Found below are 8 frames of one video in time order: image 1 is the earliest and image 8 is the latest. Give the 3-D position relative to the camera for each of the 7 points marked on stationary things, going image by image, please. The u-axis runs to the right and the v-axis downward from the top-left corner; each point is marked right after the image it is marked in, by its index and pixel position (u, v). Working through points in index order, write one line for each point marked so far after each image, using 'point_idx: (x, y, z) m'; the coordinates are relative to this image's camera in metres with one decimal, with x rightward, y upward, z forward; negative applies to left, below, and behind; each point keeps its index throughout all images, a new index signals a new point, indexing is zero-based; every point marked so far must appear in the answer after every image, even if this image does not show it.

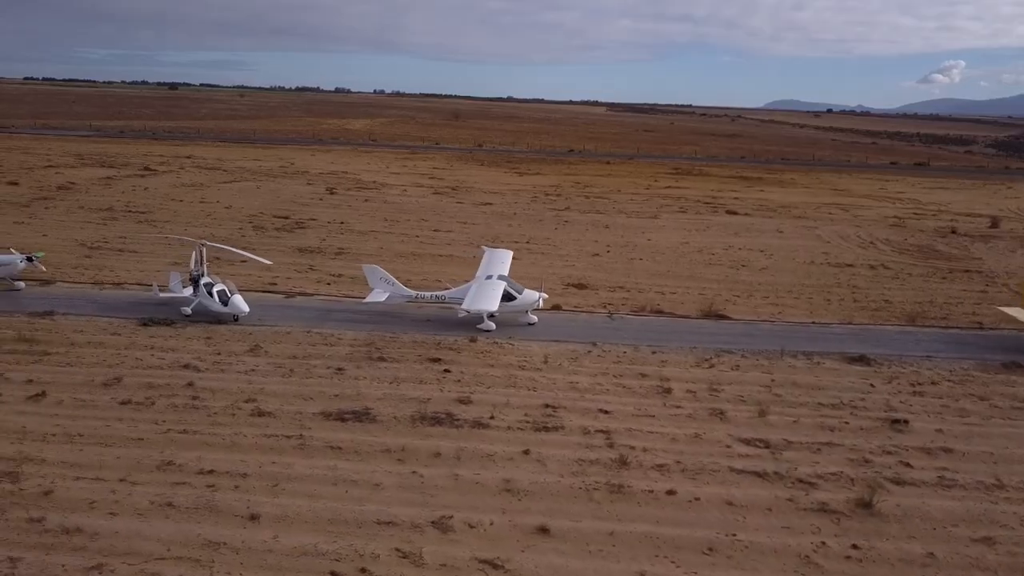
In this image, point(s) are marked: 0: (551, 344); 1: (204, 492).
0: (+0.9, -1.3, +18.5) m
1: (-4.4, -2.9, +11.5) m
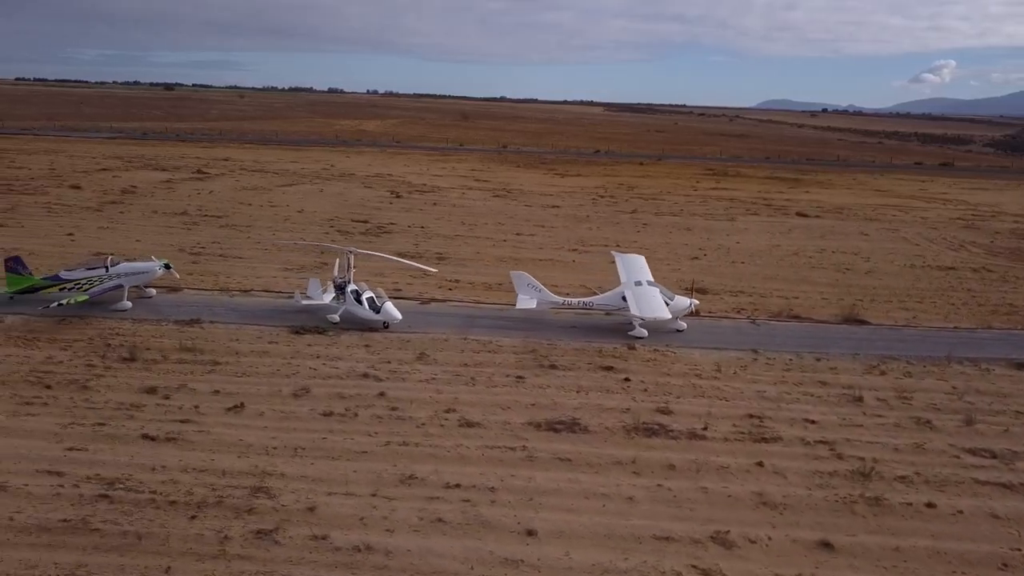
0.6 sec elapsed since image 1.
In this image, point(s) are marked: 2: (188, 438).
0: (+4.6, -1.5, +18.4) m
1: (-0.7, -3.1, +11.3) m
2: (-5.3, -2.5, +13.4) m
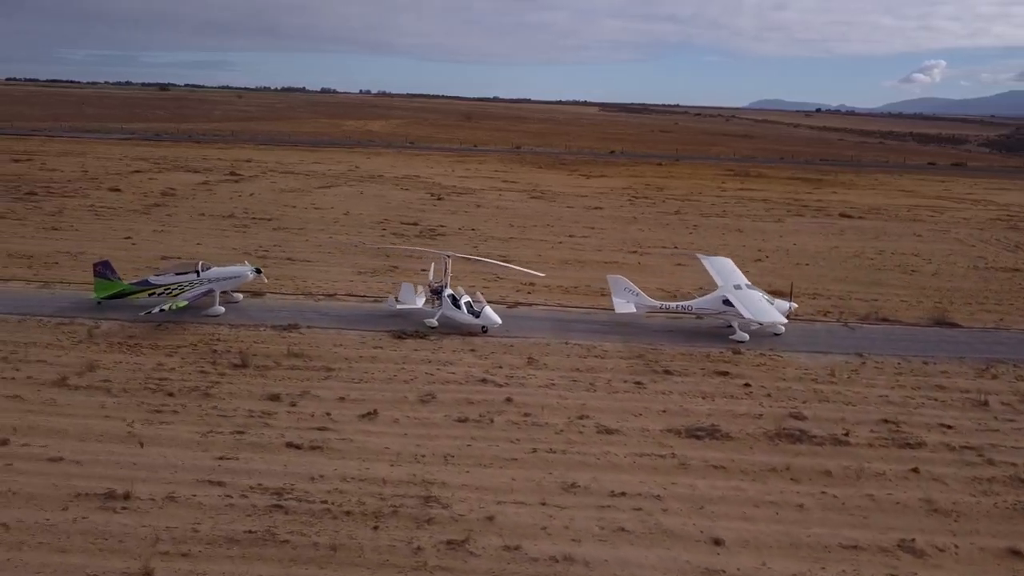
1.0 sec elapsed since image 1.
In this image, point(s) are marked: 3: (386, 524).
0: (+7.0, -1.5, +18.3) m
1: (+1.8, -3.1, +11.2) m
2: (-2.9, -2.6, +13.2) m
3: (-1.7, -3.1, +10.7) m
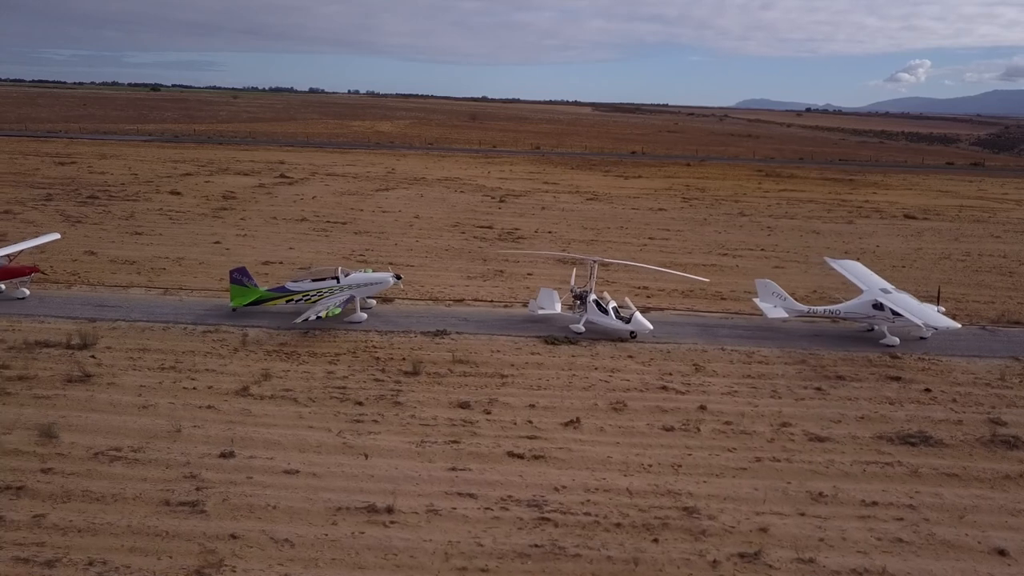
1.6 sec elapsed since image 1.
0: (+10.5, -1.6, +18.3) m
1: (+5.4, -3.3, +11.1) m
2: (+0.7, -2.7, +13.1) m
3: (+2.0, -3.2, +10.6) m
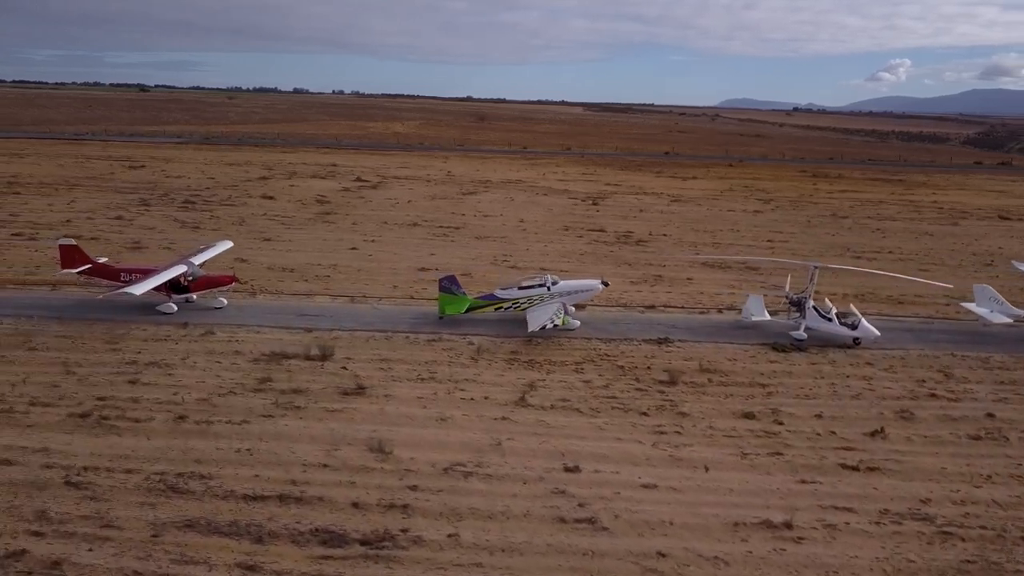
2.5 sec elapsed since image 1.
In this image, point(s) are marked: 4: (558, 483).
0: (+15.8, -1.7, +18.3) m
1: (+10.8, -3.4, +11.1) m
2: (+6.0, -2.9, +13.0) m
3: (+7.4, -3.4, +10.5) m
4: (+0.7, -2.9, +11.9) m
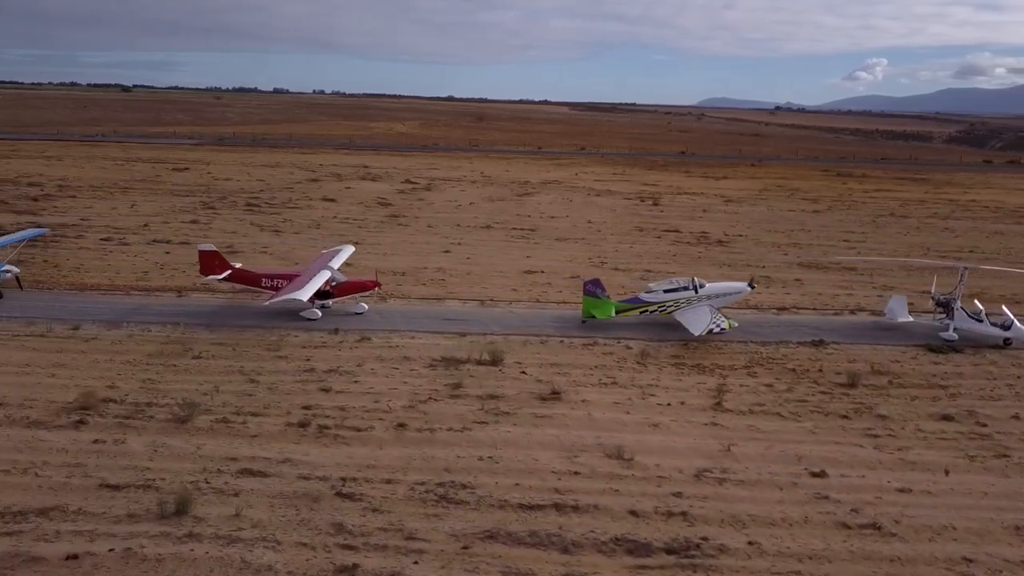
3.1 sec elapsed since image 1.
0: (+19.4, -1.7, +18.6) m
1: (+14.5, -3.4, +11.3) m
2: (+9.8, -2.9, +13.1) m
3: (+11.2, -3.4, +10.6) m
4: (+4.4, -2.9, +11.9) m
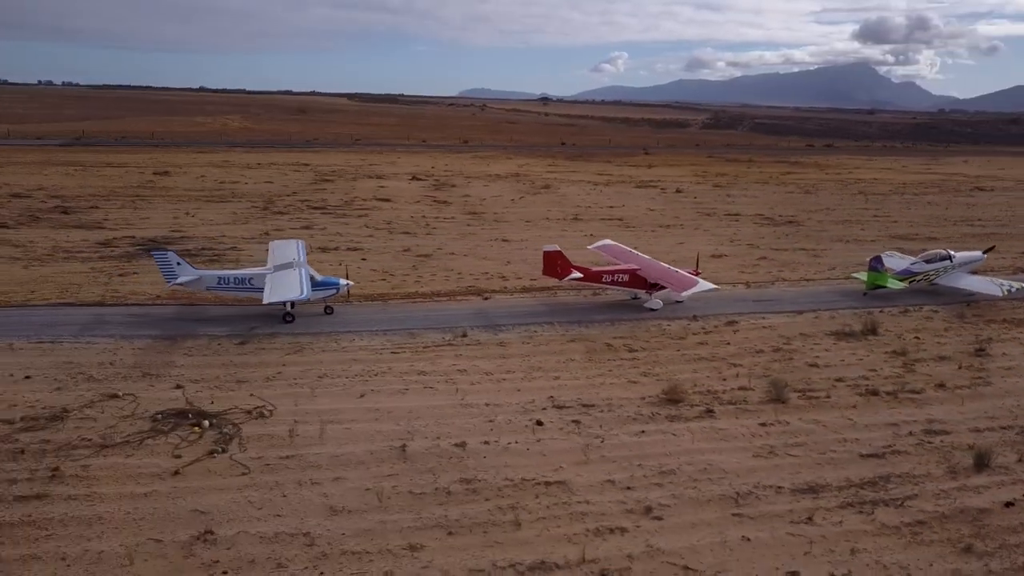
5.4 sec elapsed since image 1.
0: (+27.4, +0.2, +26.2) m
1: (+24.7, -1.9, +17.9) m
2: (+19.7, -1.7, +18.3) m
3: (+21.7, -2.1, +16.3) m
4: (+14.8, -2.1, +15.8) m
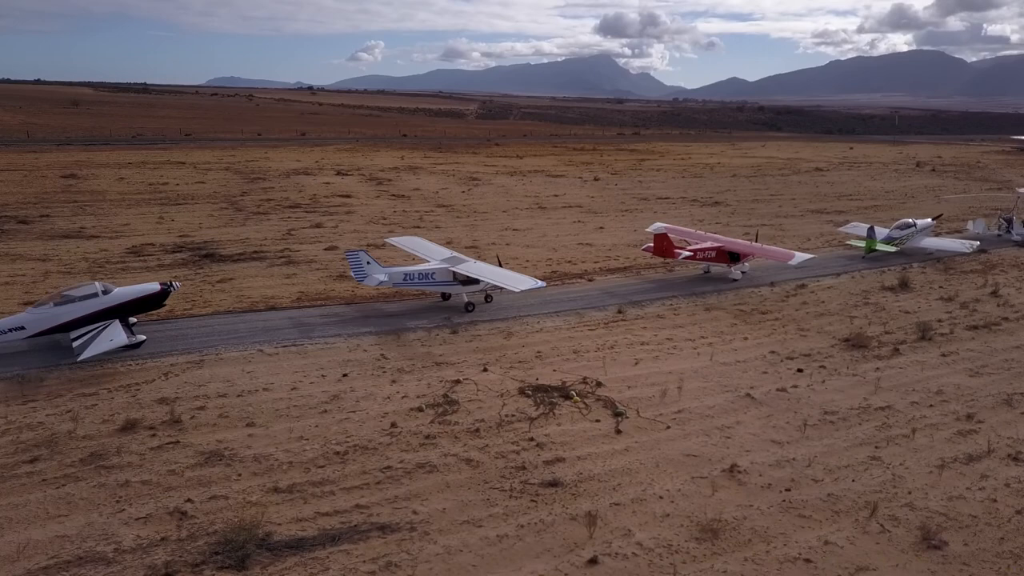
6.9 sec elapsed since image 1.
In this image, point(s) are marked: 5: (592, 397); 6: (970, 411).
0: (+28.0, +2.6, +35.8) m
1: (+27.8, +0.3, +27.2) m
2: (+22.8, +0.2, +26.2) m
3: (+25.3, -0.1, +24.8) m
4: (+18.9, -0.6, +22.5) m
5: (+1.4, -1.9, +14.0) m
6: (+8.0, -2.2, +14.2) m
